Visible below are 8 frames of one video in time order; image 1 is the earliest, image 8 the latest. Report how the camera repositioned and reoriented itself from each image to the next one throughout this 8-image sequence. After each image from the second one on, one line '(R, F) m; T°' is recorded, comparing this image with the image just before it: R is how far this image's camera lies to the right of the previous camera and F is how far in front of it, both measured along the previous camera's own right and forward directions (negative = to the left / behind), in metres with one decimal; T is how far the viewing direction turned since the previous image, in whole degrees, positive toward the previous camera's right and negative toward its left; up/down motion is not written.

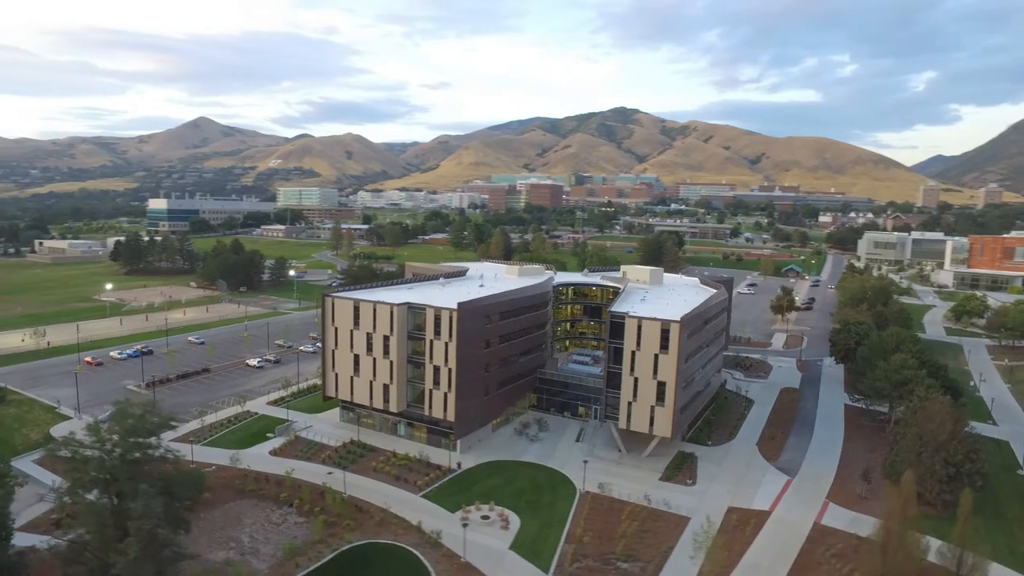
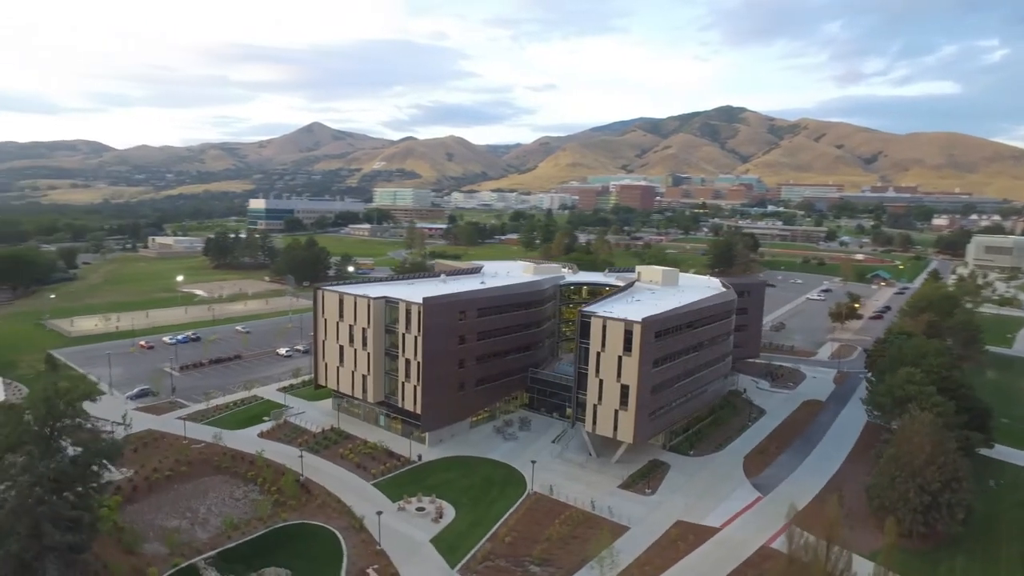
(+8.5, +0.7) m; -9°
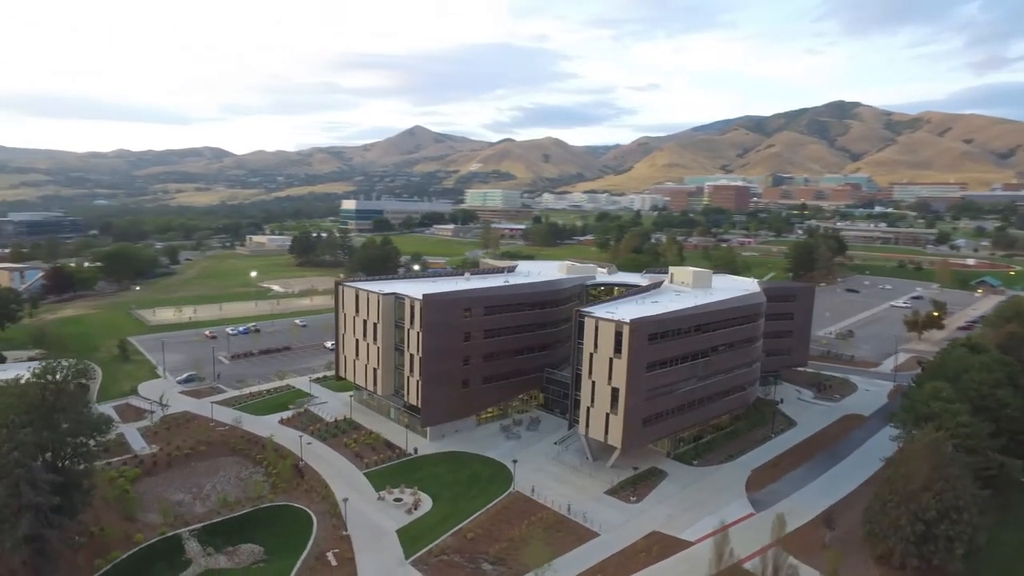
(+6.4, +0.5) m; -9°
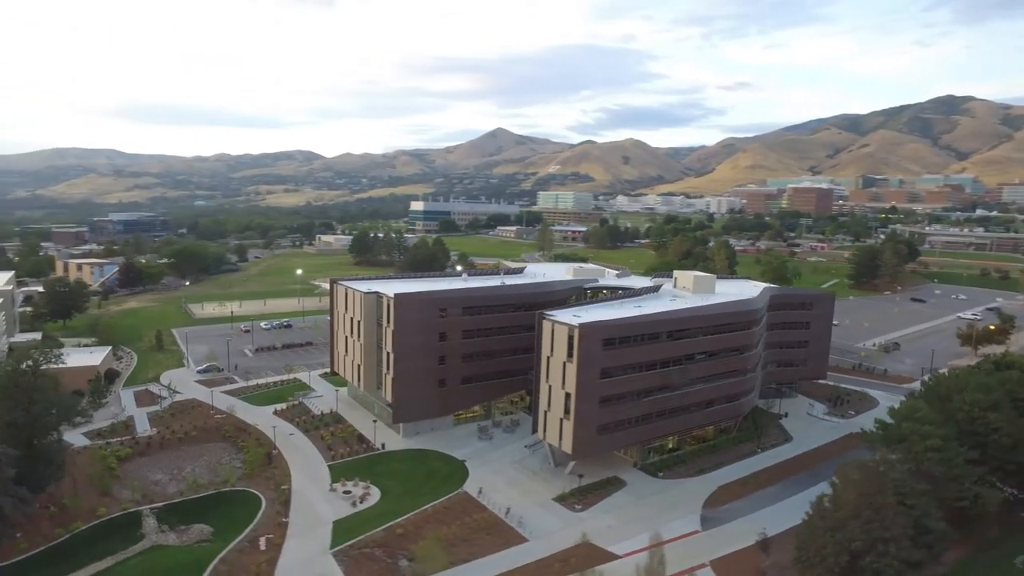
(+7.4, +0.4) m; -8°
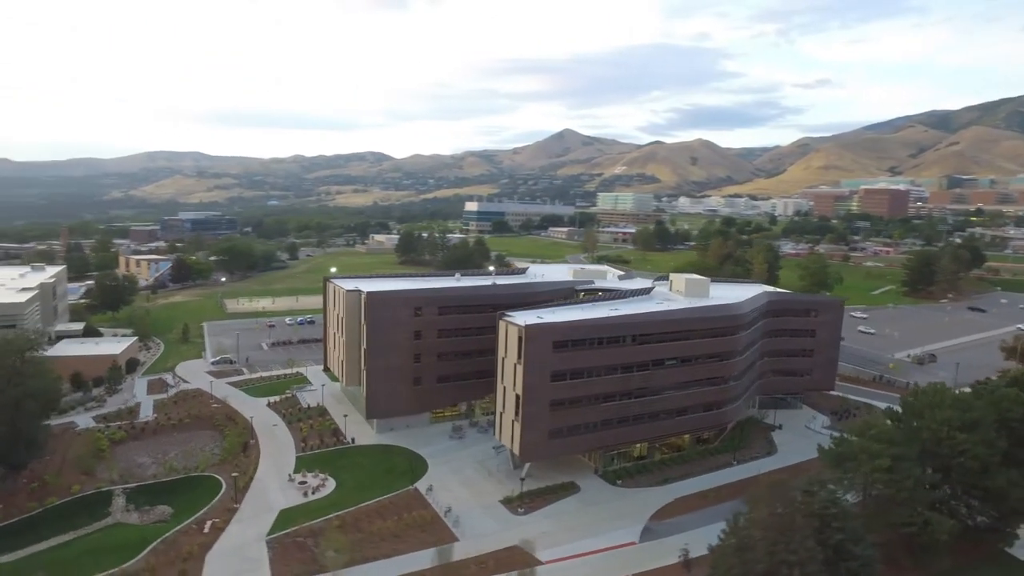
(+6.6, +0.4) m; -6°
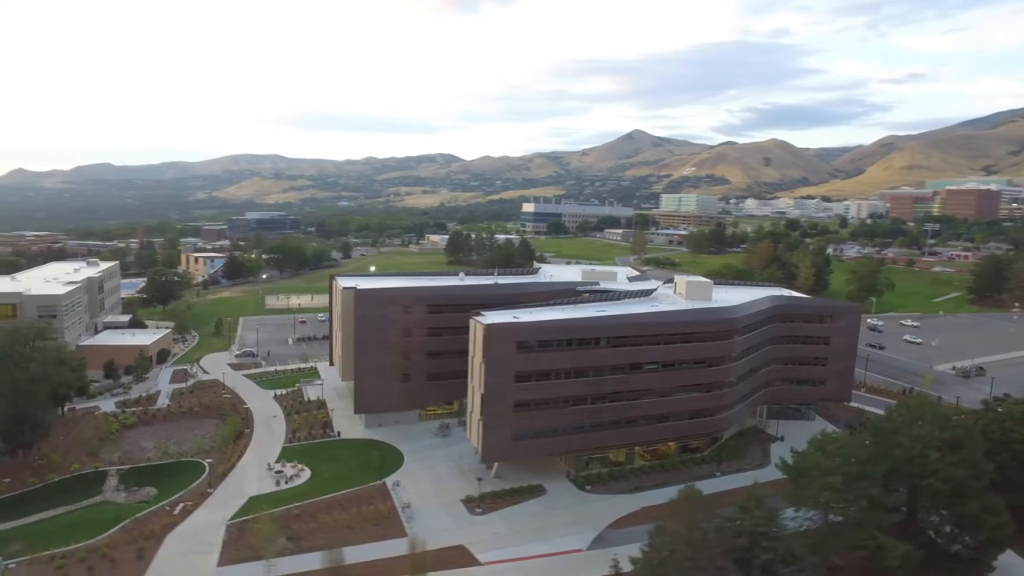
(+5.9, +0.5) m; -6°
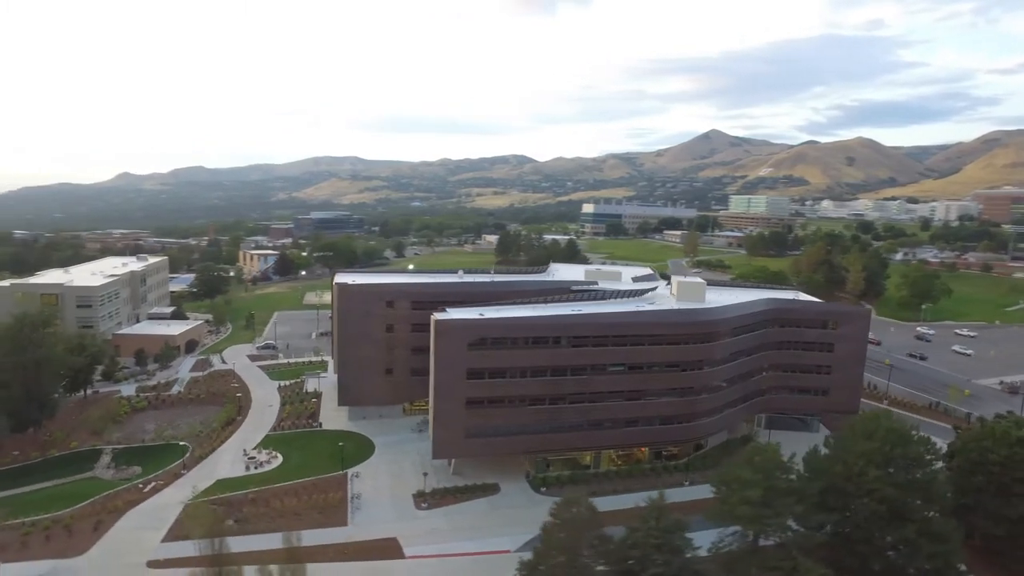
(+6.7, +0.6) m; -7°
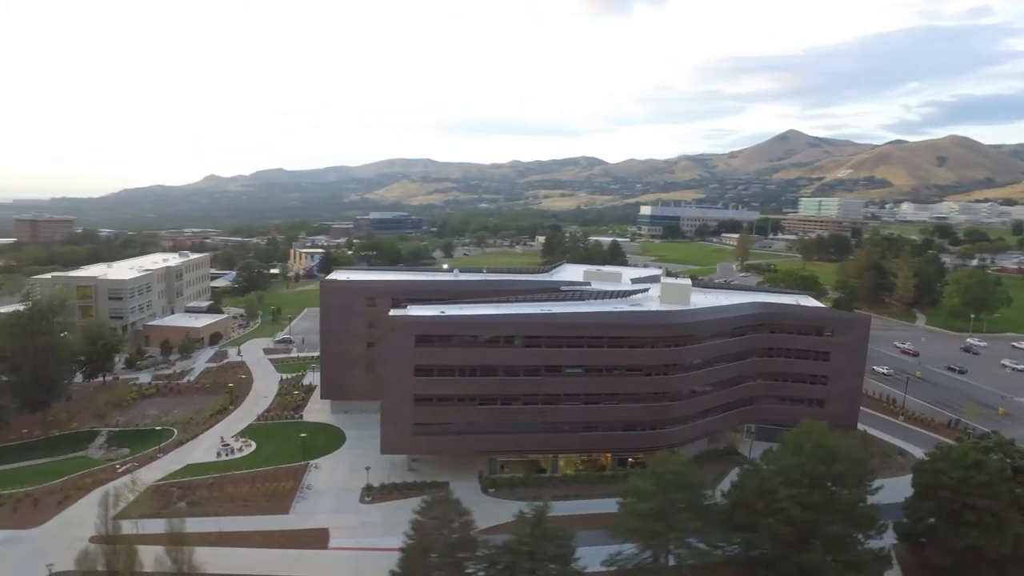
(+6.8, +0.9) m; -7°
